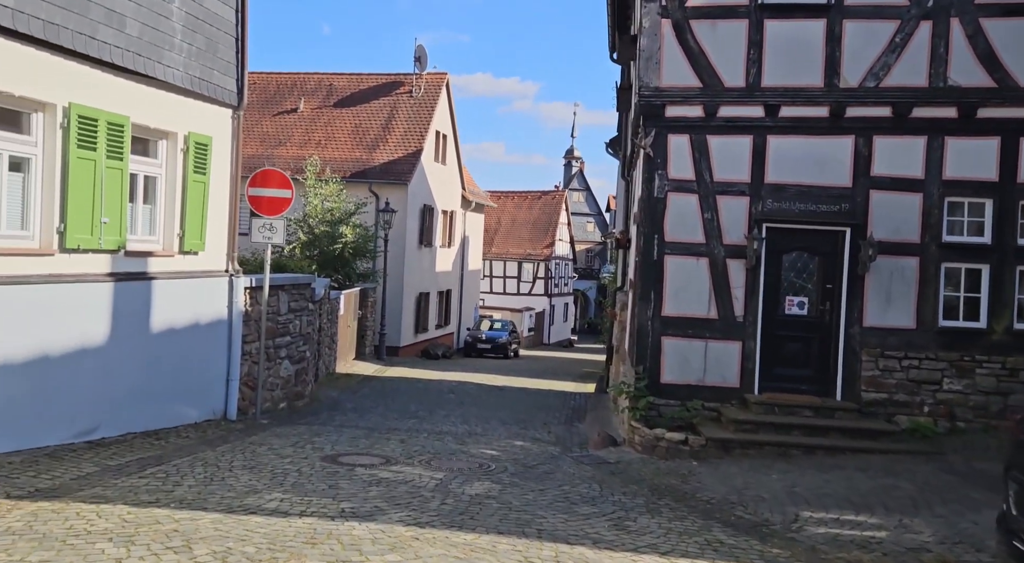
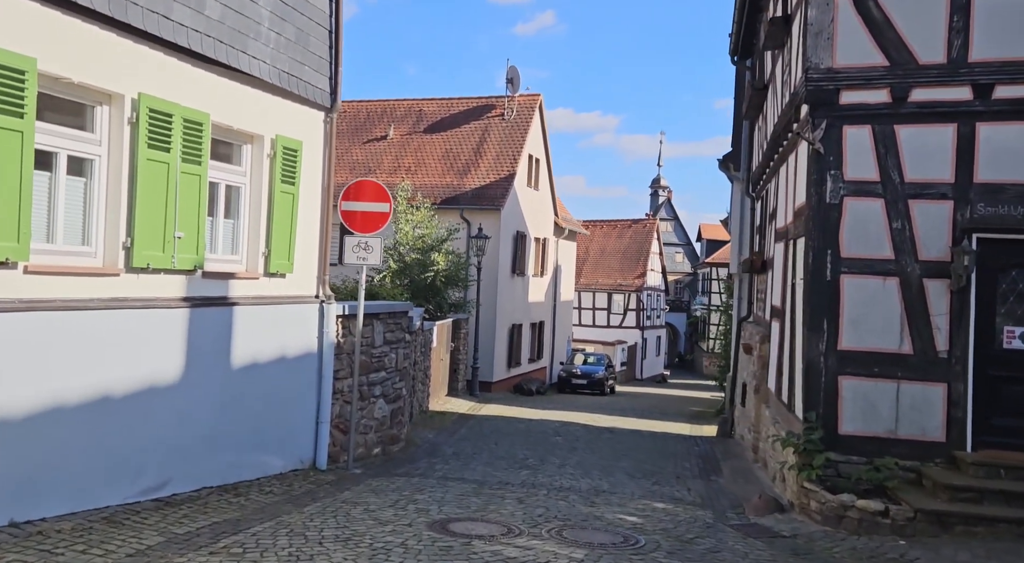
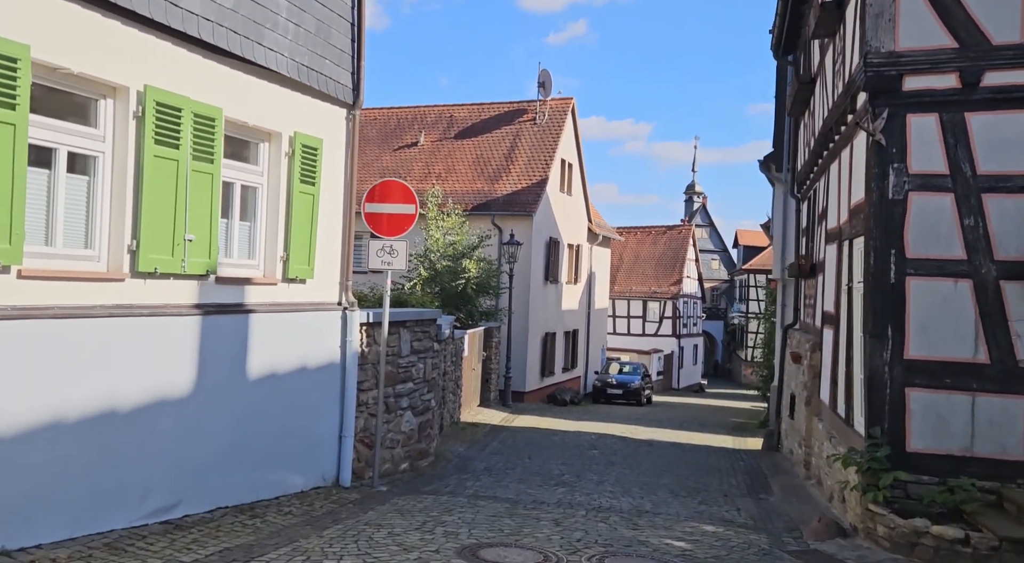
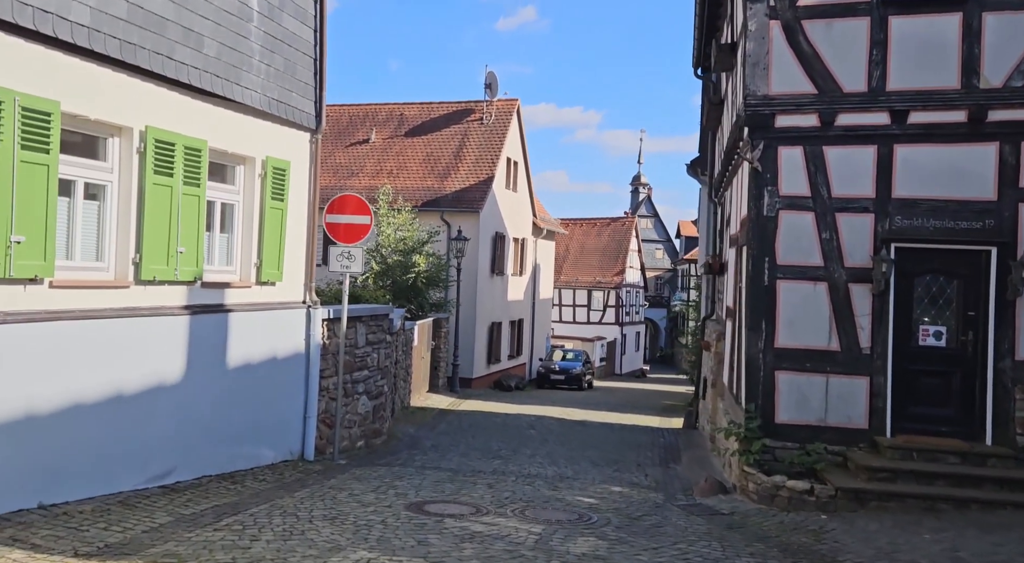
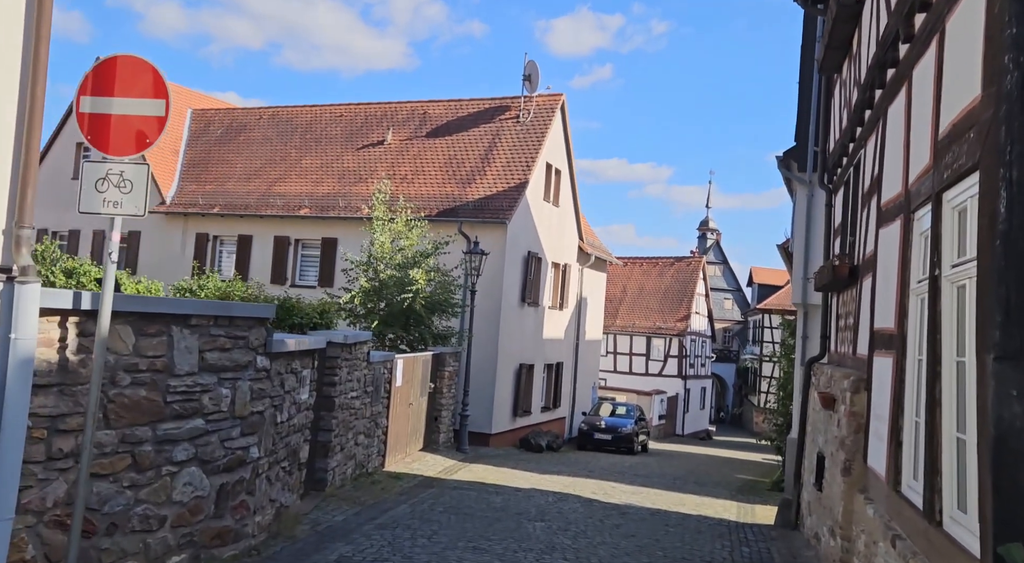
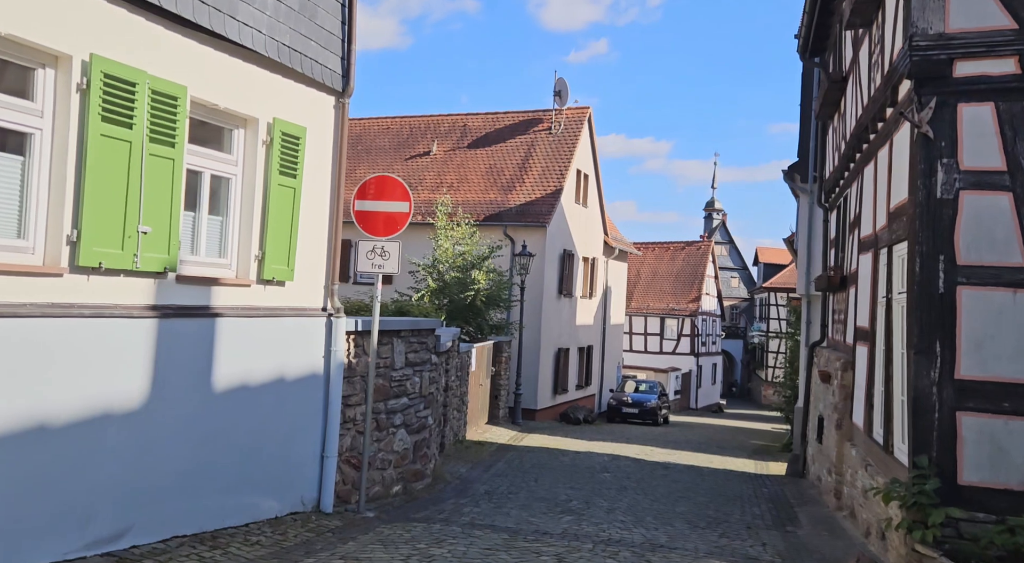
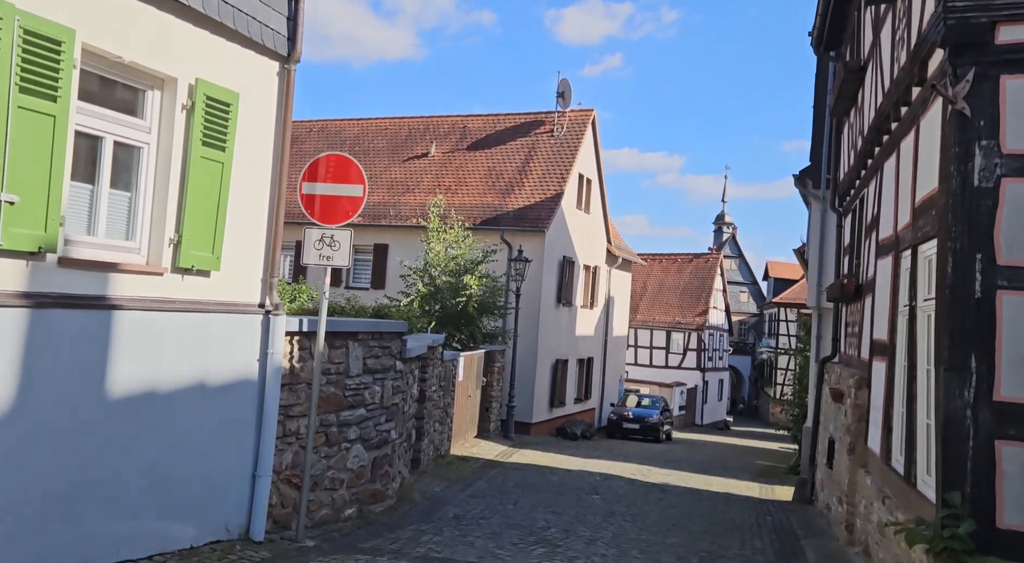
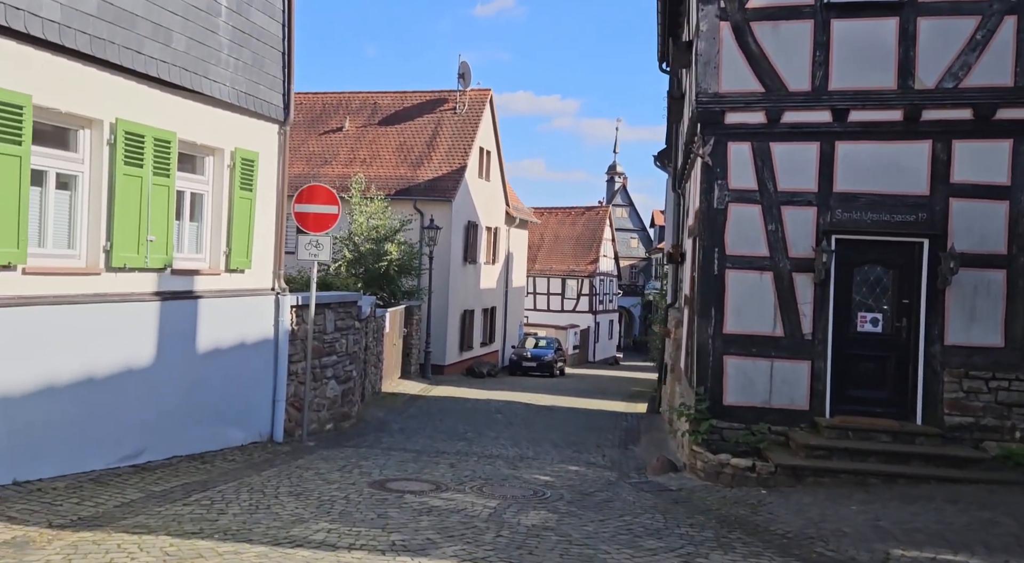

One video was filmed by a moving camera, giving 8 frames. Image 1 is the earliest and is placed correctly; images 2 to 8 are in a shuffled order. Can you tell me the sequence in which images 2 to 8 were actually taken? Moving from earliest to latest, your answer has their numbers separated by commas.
8, 4, 2, 3, 6, 7, 5
